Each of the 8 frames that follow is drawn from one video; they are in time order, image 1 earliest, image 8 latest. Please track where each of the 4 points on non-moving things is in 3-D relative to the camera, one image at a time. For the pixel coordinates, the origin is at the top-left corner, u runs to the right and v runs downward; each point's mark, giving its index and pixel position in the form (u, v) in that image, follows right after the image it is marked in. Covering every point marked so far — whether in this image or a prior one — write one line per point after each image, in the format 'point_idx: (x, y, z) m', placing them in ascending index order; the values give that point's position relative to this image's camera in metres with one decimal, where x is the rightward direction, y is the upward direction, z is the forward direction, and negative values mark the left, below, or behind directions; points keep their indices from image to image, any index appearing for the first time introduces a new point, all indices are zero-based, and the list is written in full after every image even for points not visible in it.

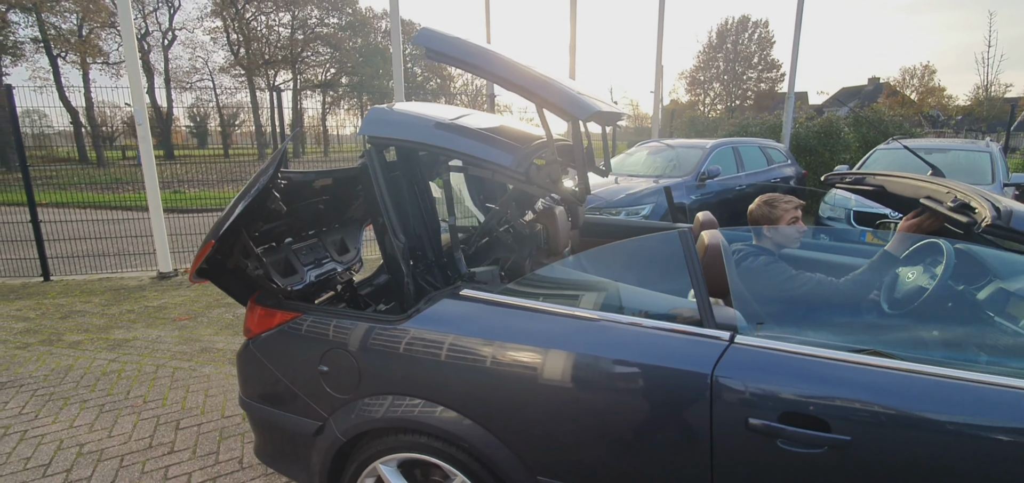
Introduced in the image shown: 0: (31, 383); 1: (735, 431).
0: (-3.4, -1.0, +3.6) m
1: (+0.6, -0.5, +1.5) m
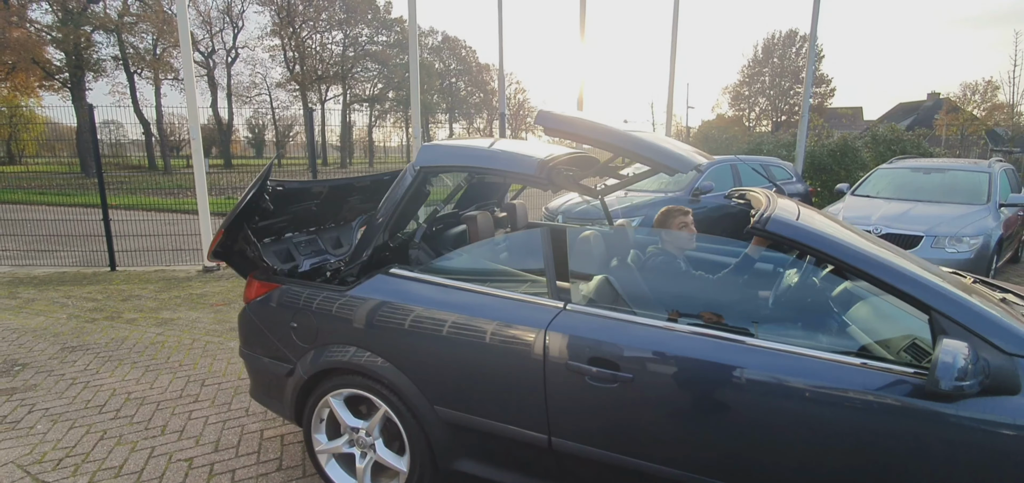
0: (-3.6, -0.9, +4.4) m
1: (+0.2, -0.5, +2.0) m
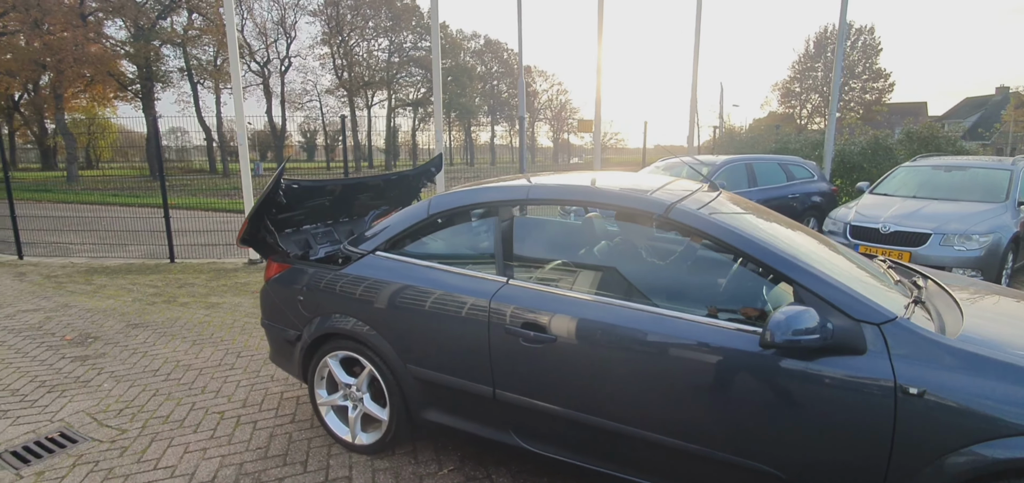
0: (-3.6, -0.8, +5.1) m
1: (-0.1, -0.5, +2.4) m
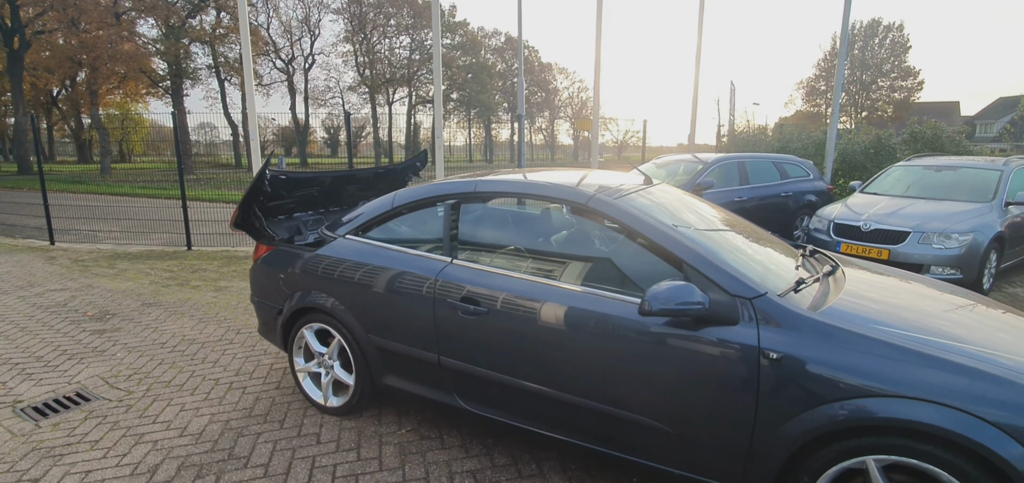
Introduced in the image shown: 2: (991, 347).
0: (-3.8, -0.7, +5.6) m
1: (-0.4, -0.4, +2.7) m
2: (+1.9, -0.4, +1.9) m
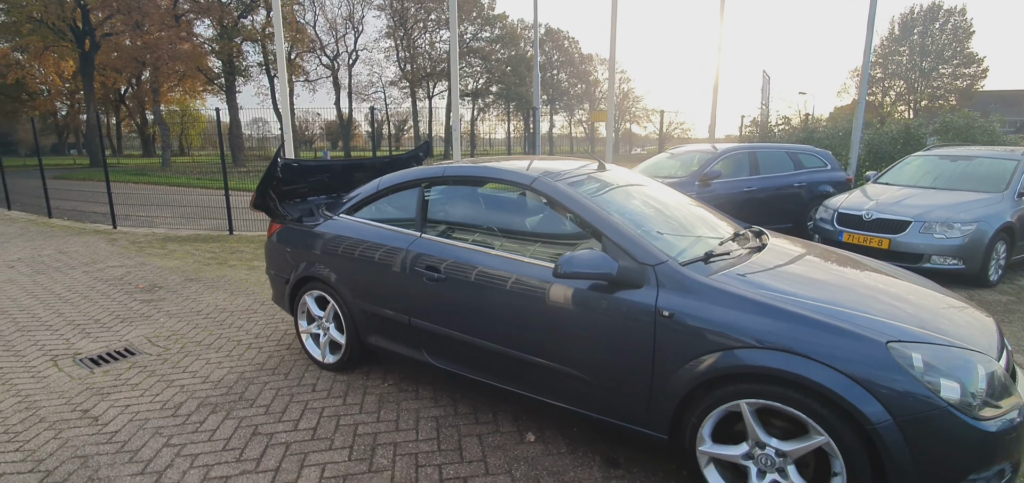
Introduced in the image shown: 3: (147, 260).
0: (-3.8, -0.5, +6.2) m
1: (-0.6, -0.2, +3.1) m
2: (+1.6, -0.3, +2.2) m
3: (-5.2, -0.3, +7.2) m
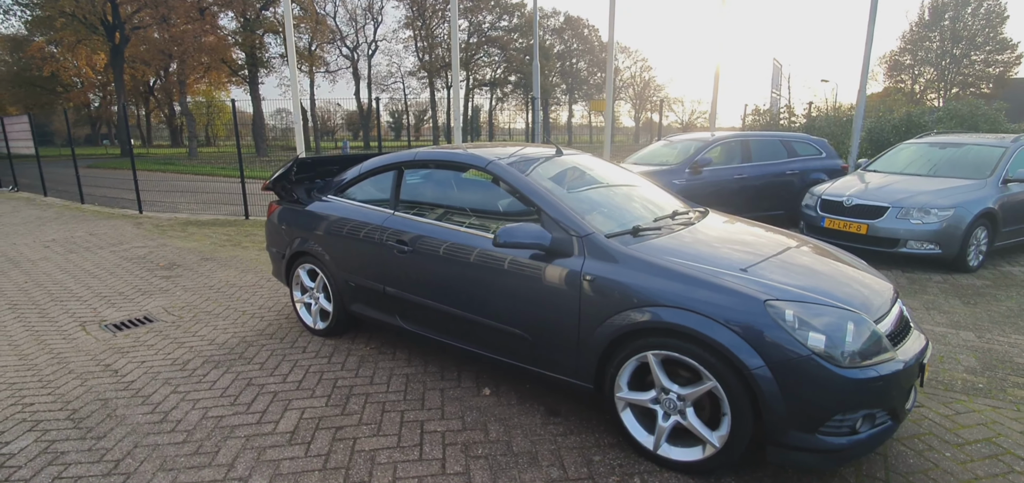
0: (-3.9, -0.2, +6.8) m
1: (-0.8, -0.1, +3.5) m
2: (+1.3, -0.2, +2.5) m
3: (-5.3, 0.0, +7.8) m
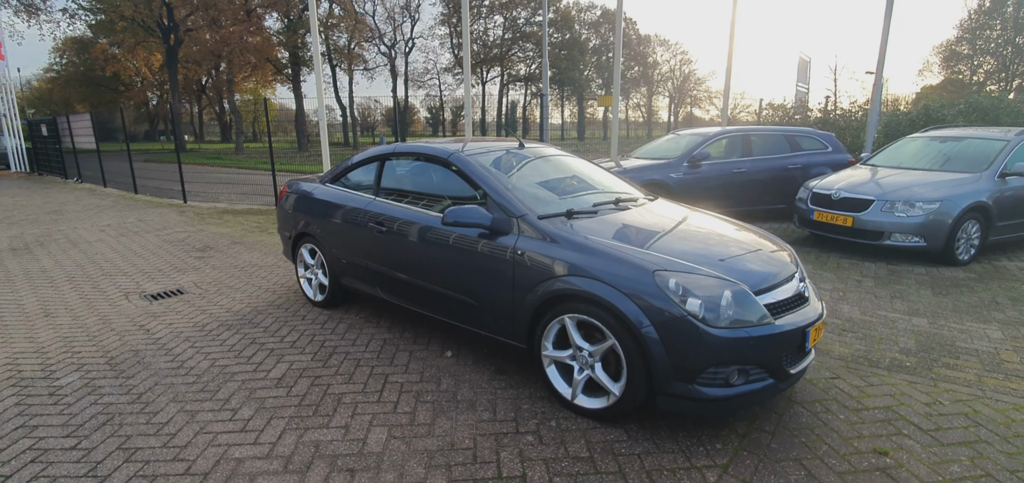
0: (-3.9, 0.0, +7.5) m
1: (-1.1, +0.1, +4.0) m
2: (+0.9, -0.1, +2.8) m
3: (-5.3, +0.2, +8.6) m
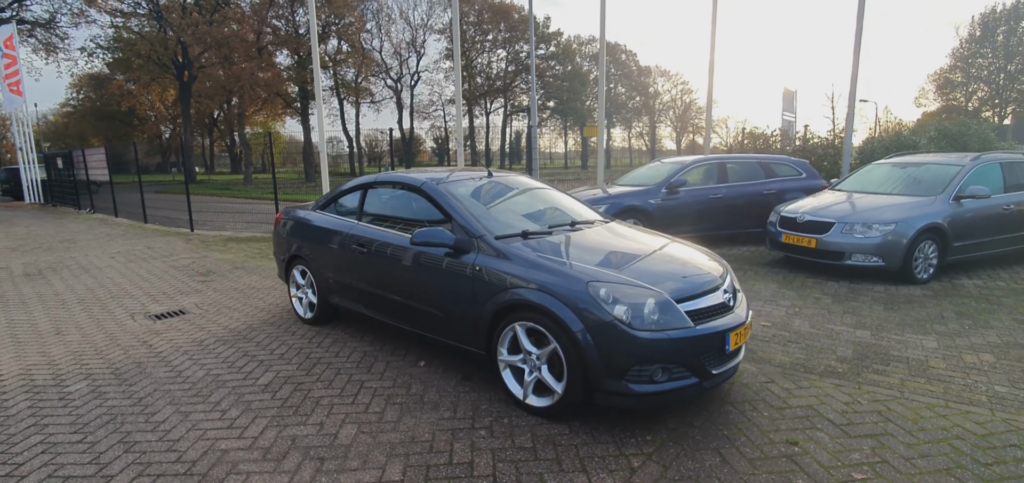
0: (-4.2, -0.4, +7.9) m
1: (-1.4, -0.1, +4.4) m
2: (+0.6, -0.2, +3.2) m
3: (-5.5, -0.2, +9.1) m
